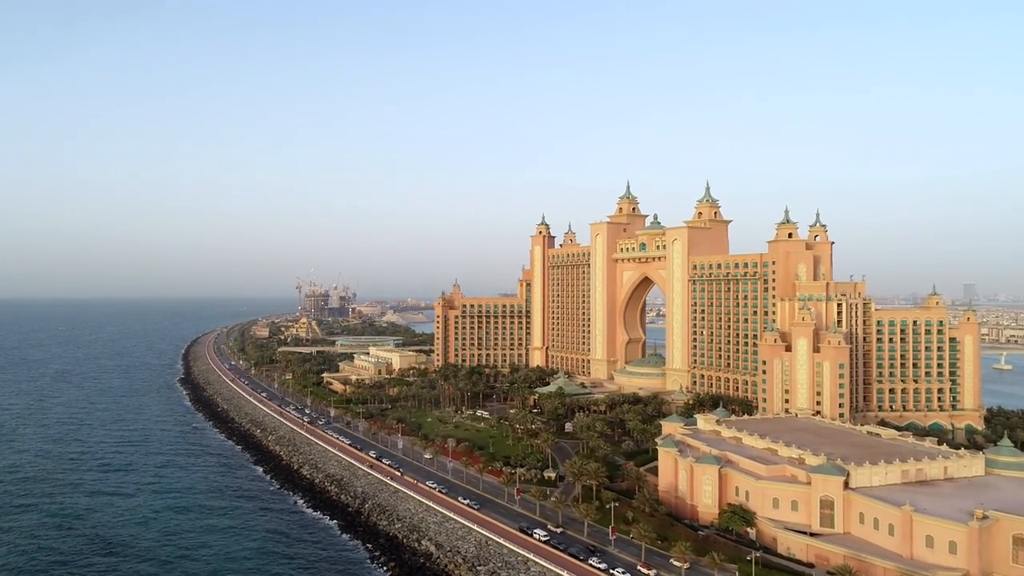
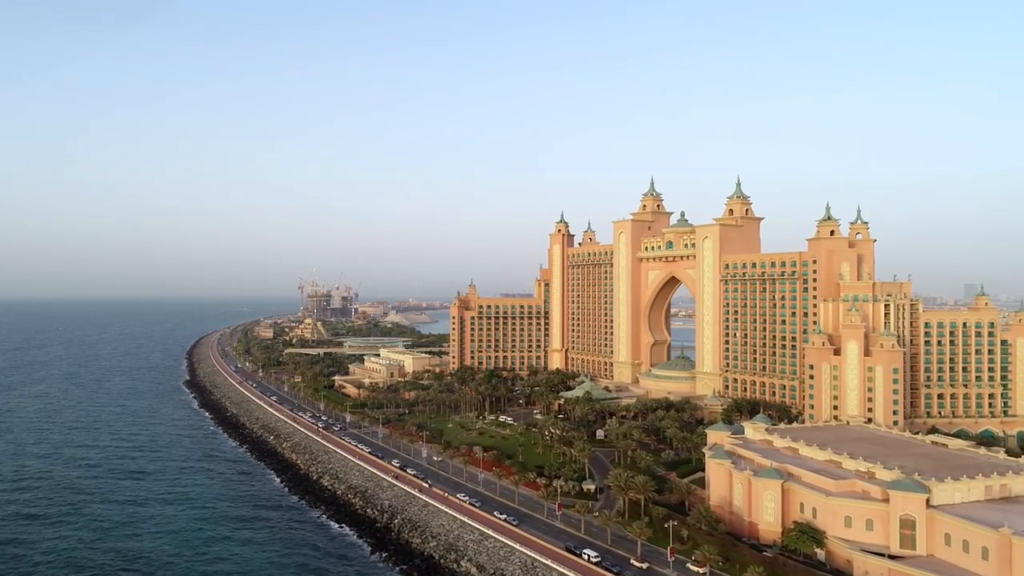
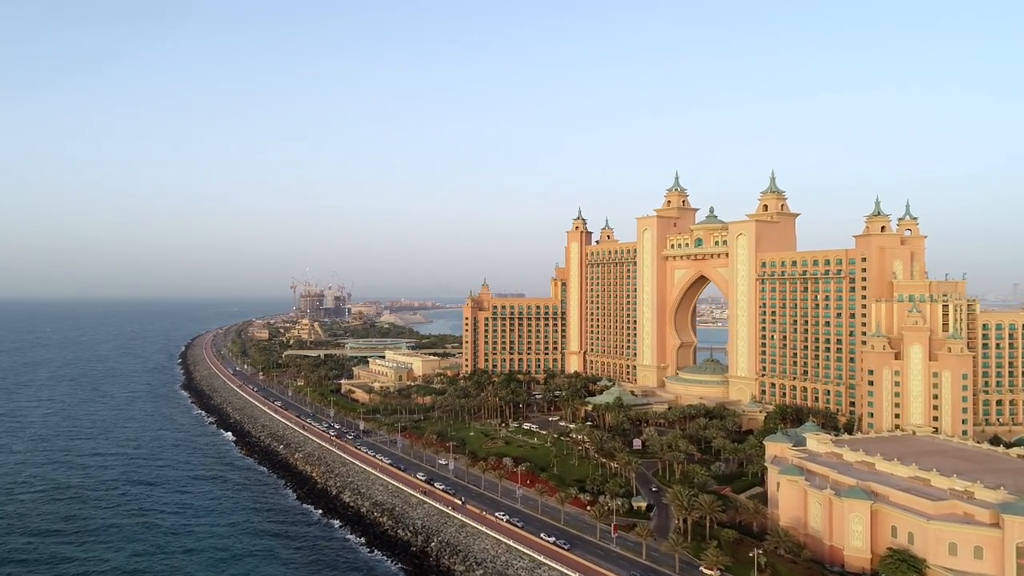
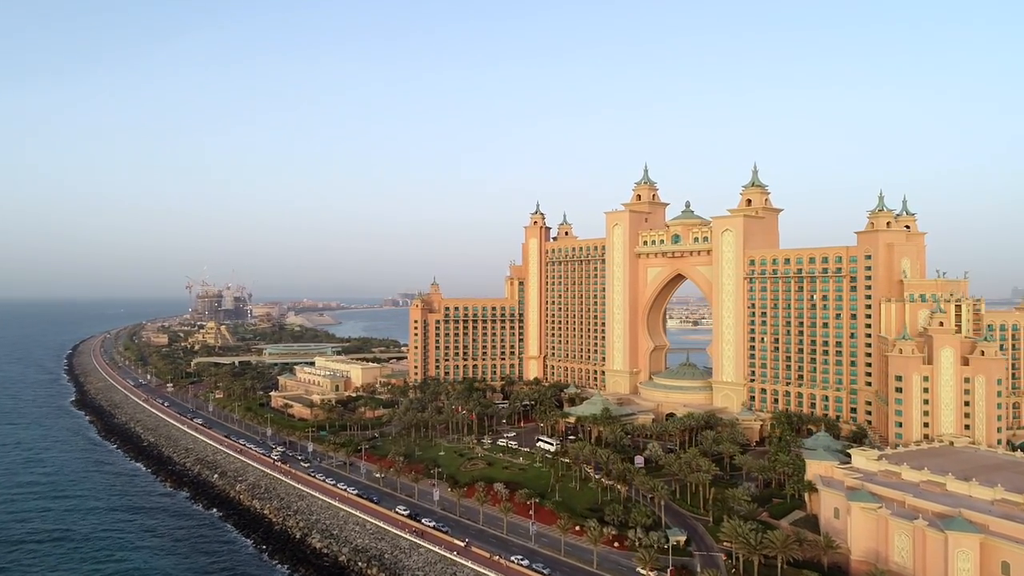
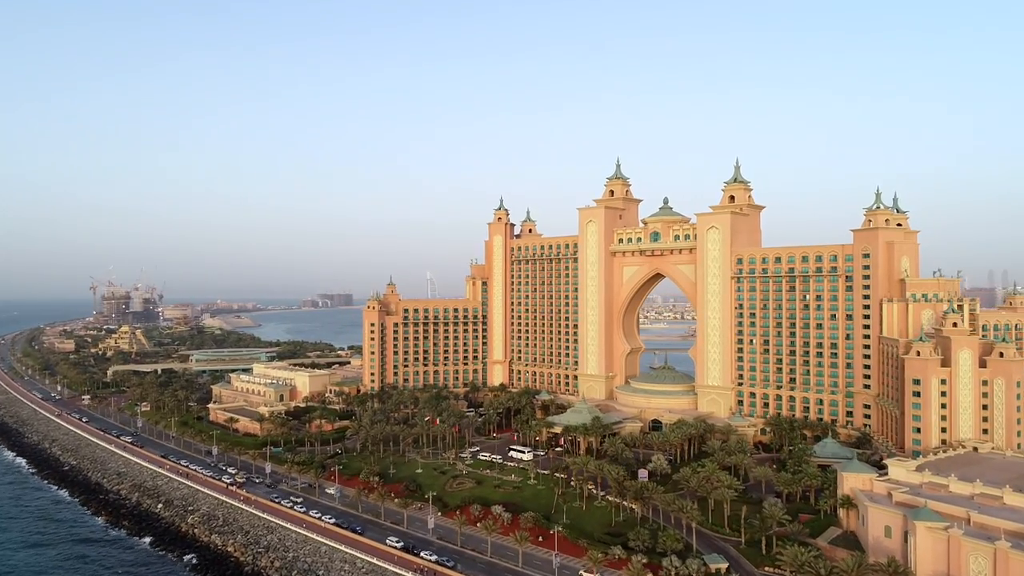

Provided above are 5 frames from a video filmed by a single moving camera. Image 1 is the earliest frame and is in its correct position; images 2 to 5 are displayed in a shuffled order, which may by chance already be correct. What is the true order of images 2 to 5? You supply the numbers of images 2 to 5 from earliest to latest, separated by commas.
2, 3, 4, 5
